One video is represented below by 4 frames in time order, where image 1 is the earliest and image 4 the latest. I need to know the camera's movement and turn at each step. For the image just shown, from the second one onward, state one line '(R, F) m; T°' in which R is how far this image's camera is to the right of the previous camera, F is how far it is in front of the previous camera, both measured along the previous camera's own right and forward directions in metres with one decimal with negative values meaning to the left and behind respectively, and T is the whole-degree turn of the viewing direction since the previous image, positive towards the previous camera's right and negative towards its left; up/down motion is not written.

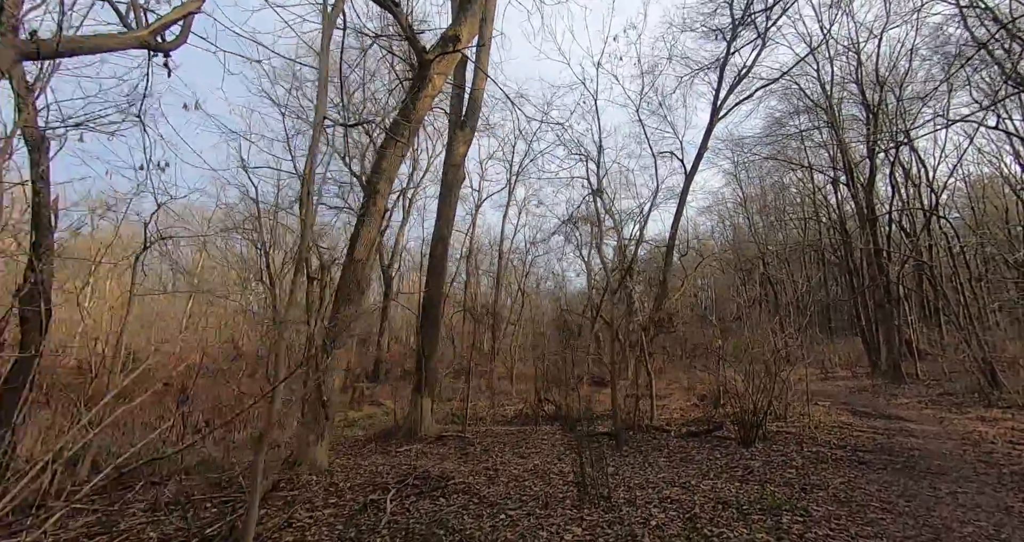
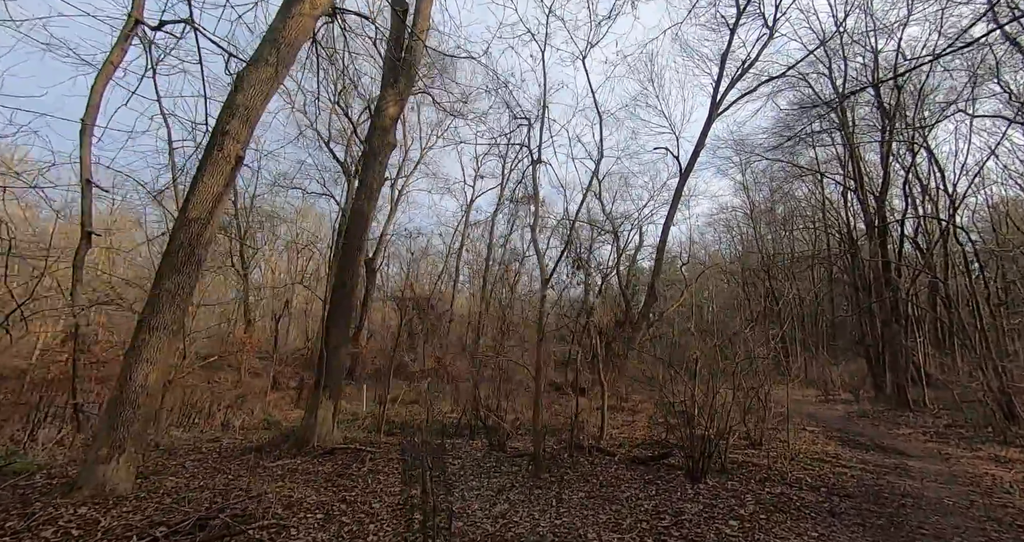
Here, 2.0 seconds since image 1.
(+1.0, +1.2) m; -1°
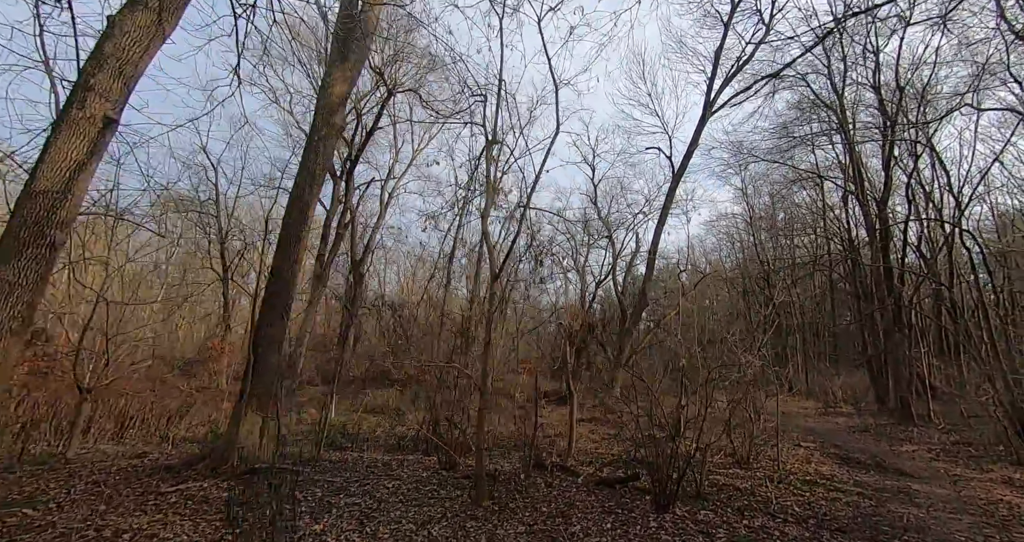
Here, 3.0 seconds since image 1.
(+0.5, +0.7) m; 0°
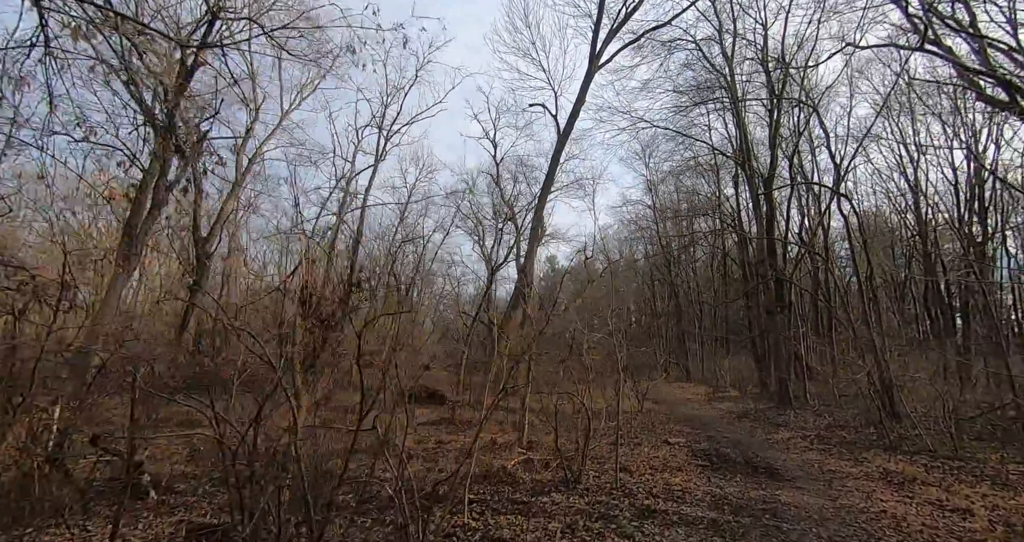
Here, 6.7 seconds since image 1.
(+1.6, +2.0) m; +9°
